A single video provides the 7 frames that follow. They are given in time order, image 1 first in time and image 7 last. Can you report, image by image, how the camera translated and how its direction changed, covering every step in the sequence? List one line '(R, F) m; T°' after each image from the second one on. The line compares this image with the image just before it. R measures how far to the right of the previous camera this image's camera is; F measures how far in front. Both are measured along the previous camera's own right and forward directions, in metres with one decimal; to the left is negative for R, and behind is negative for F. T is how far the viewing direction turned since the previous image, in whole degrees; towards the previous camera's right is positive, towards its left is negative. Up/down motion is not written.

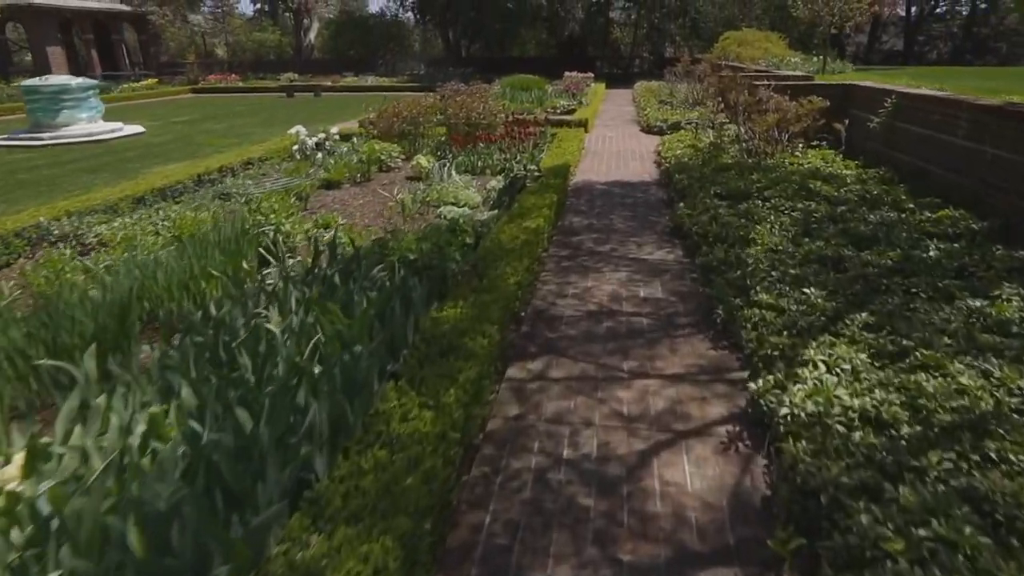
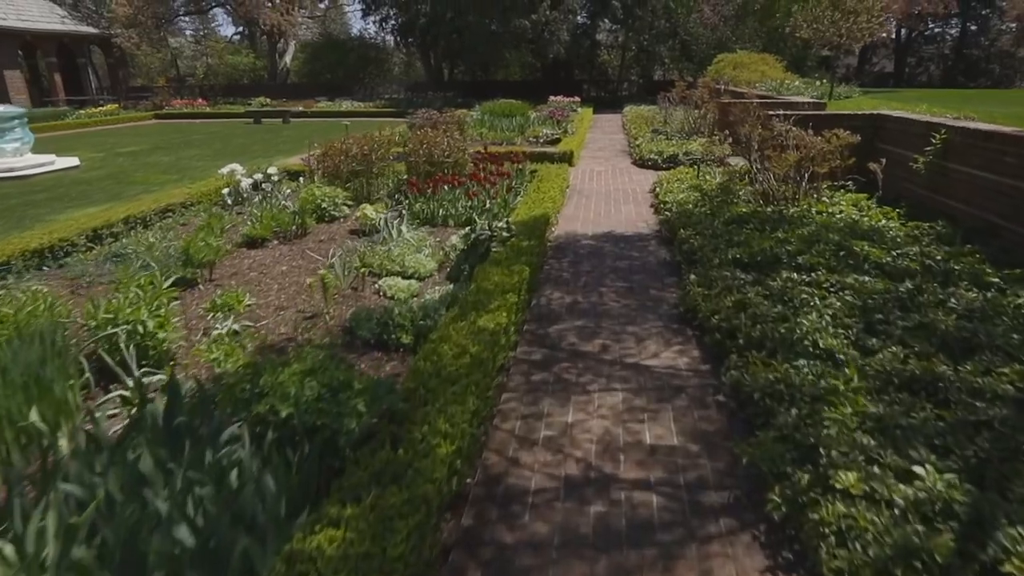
(+0.2, +1.3) m; +1°
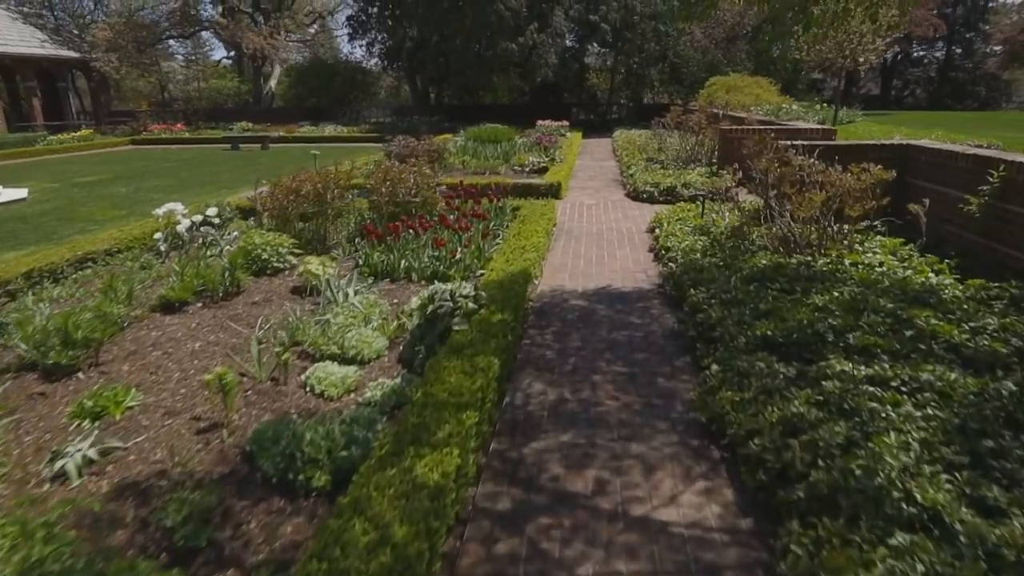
(+0.2, +1.0) m; +1°
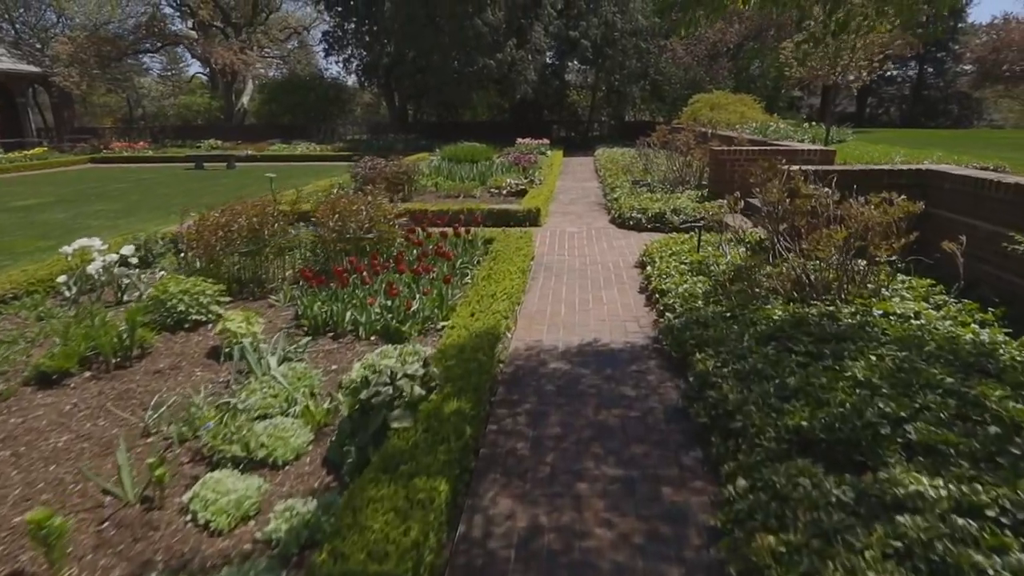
(+0.1, +0.9) m; +2°
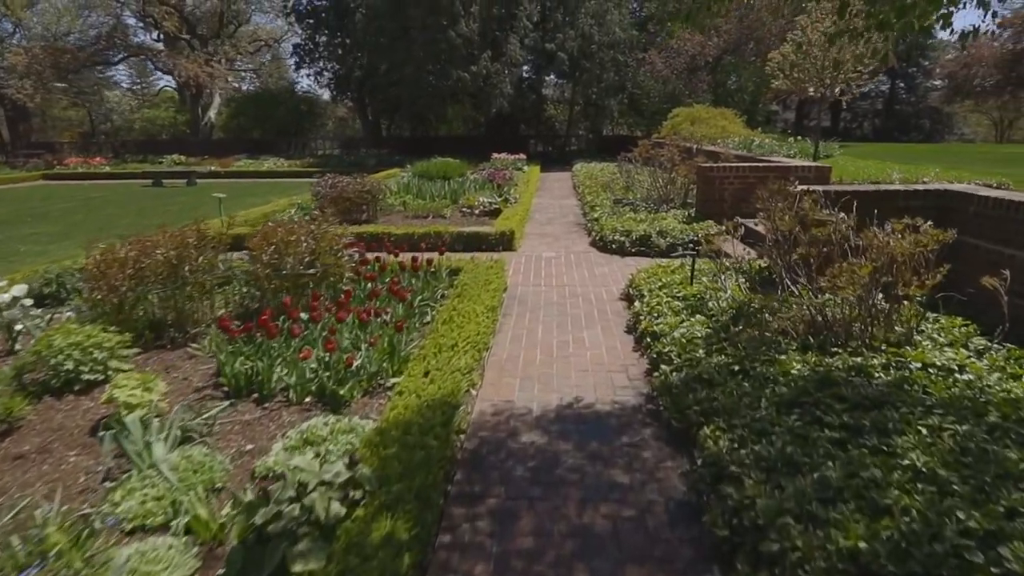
(+0.1, +0.8) m; +2°
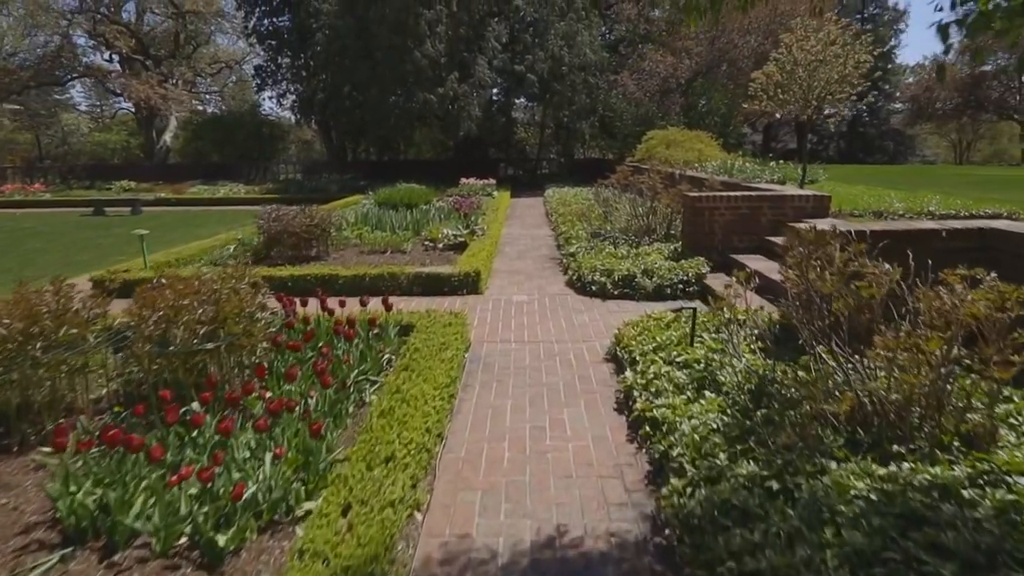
(+0.1, +1.0) m; +3°
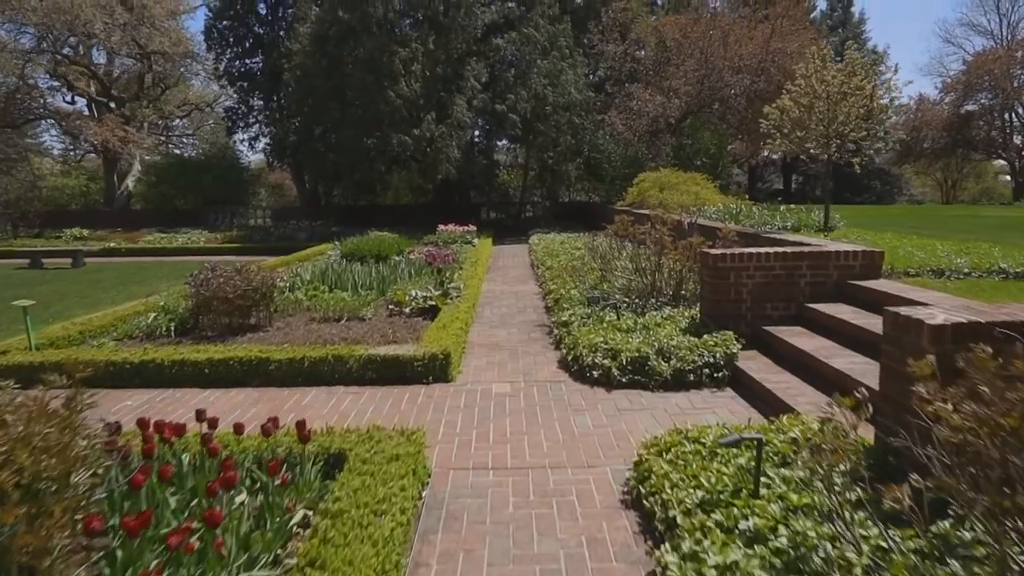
(+0.1, +1.4) m; +2°
